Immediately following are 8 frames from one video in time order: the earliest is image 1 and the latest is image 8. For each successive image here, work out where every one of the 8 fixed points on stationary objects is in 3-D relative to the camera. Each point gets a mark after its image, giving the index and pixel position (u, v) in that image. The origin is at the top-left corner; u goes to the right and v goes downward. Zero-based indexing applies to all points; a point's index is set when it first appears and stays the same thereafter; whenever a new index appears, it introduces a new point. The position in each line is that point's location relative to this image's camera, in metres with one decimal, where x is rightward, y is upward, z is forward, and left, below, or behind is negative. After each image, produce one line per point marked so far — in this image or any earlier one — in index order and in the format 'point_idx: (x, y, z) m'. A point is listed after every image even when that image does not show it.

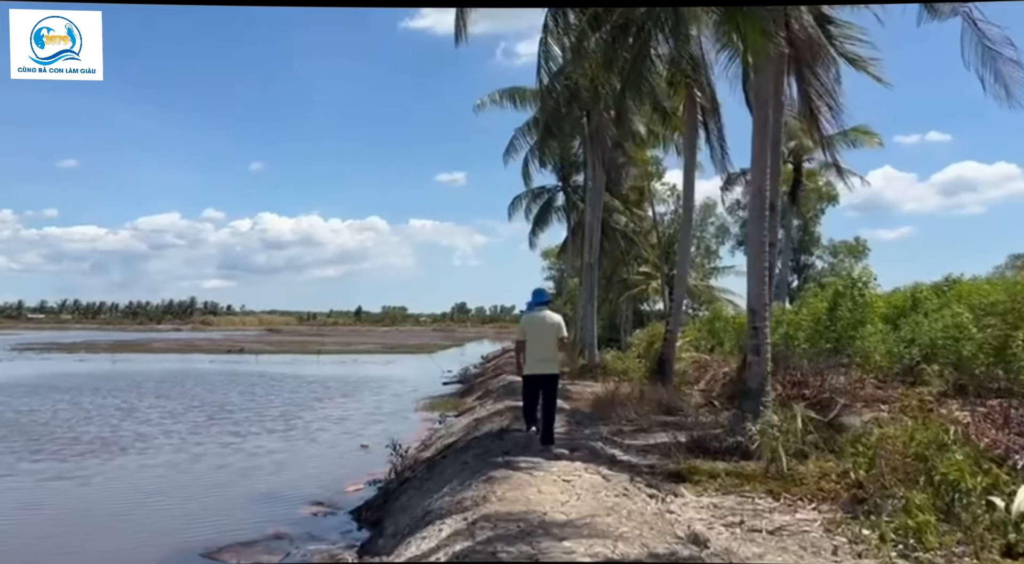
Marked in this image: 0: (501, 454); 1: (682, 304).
0: (-0.1, -1.8, +7.9) m
1: (+4.2, -0.6, +18.4) m
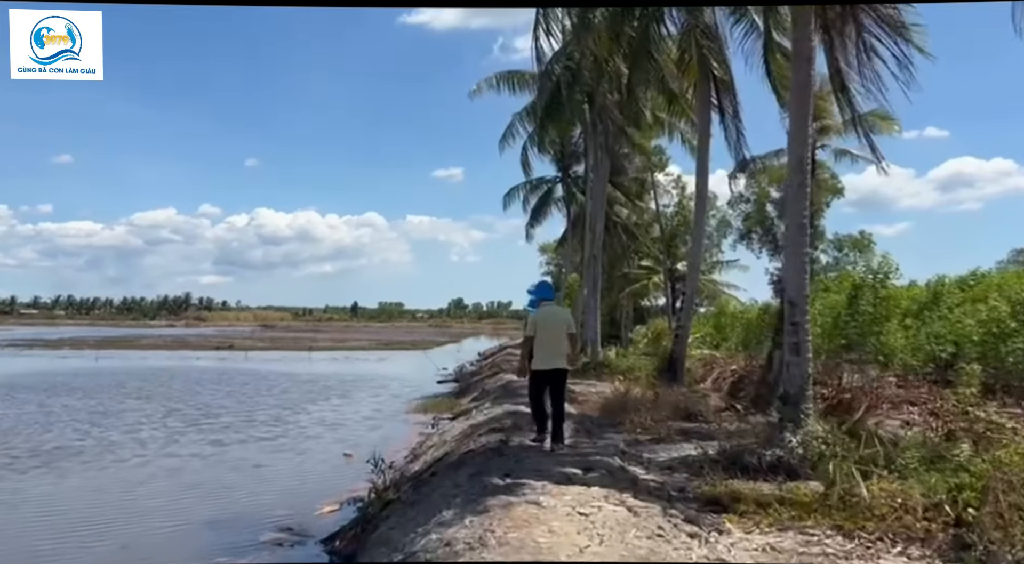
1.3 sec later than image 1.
0: (-0.1, -1.7, +6.5) m
1: (+4.2, -0.4, +17.1) m
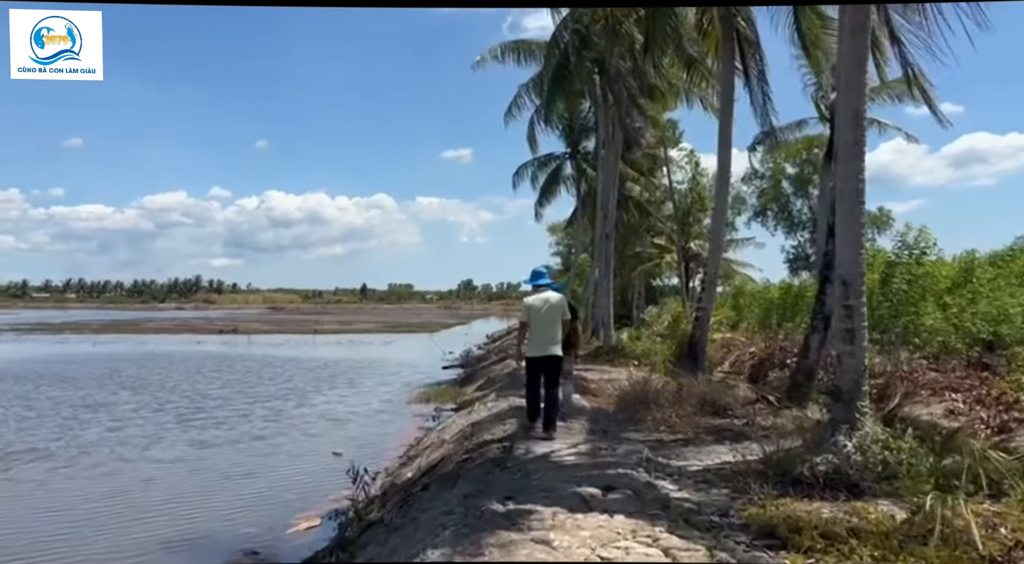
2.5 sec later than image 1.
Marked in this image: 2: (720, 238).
0: (-0.1, -1.5, +5.3) m
1: (+4.4, +0.1, +15.8) m
2: (+4.4, +0.9, +15.7) m
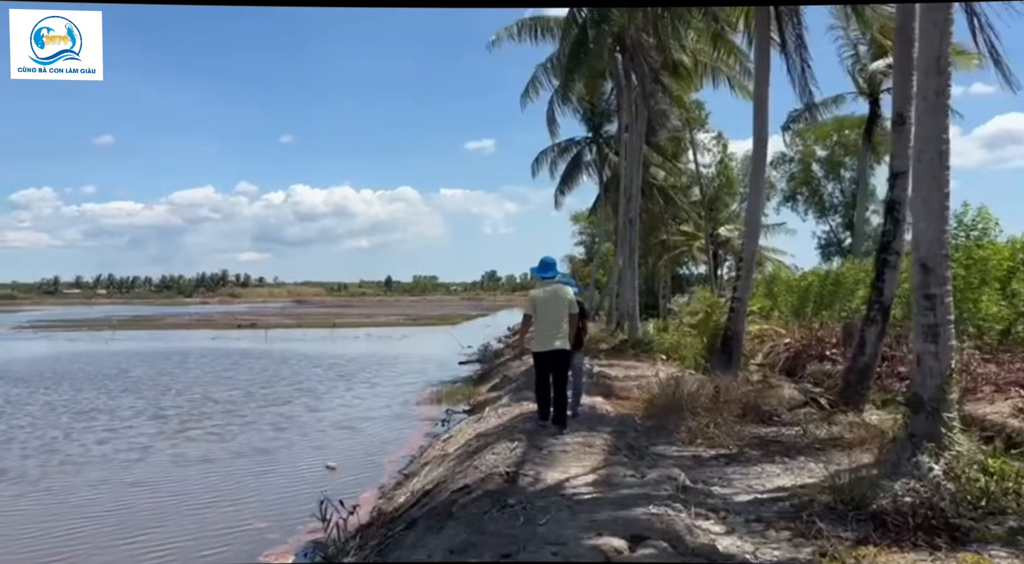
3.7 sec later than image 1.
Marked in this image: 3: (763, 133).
0: (-0.1, -1.5, +4.1) m
1: (+4.7, +0.3, +14.4) m
2: (+4.7, +1.2, +14.3) m
3: (+4.9, +2.9, +14.4) m
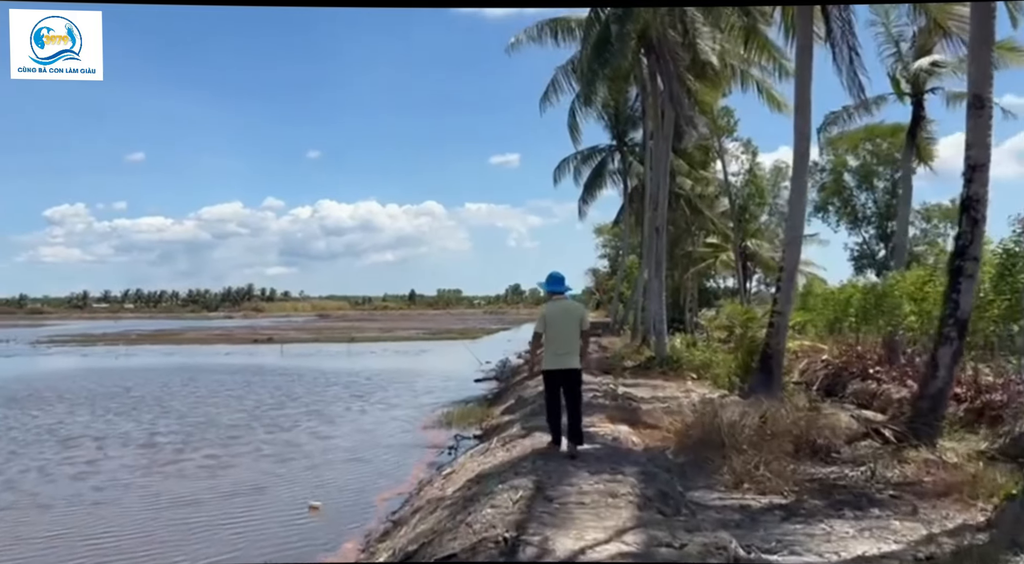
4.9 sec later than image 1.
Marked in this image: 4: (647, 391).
0: (-0.1, -1.5, +2.8) m
1: (+4.9, +0.1, +13.0) m
2: (+5.0, +1.0, +12.9) m
3: (+5.1, +2.7, +13.0) m
4: (+2.7, -2.2, +15.0) m
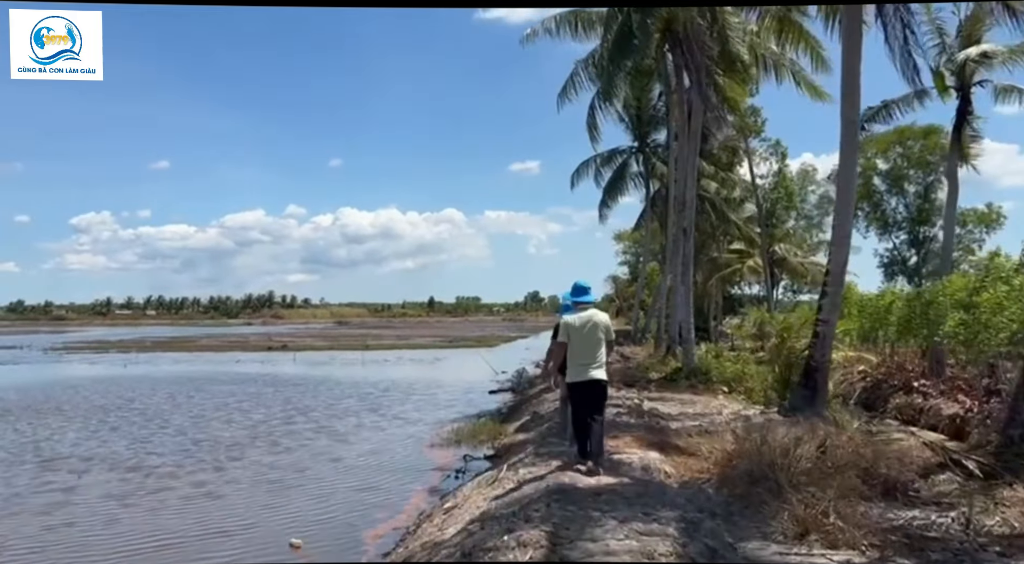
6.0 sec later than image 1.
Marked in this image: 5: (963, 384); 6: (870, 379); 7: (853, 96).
0: (-0.2, -1.5, +1.6) m
1: (+5.2, 0.0, +11.6) m
2: (+5.2, +0.9, +11.6) m
3: (+5.4, +2.6, +11.7) m
4: (+3.0, -2.3, +13.7) m
5: (+10.4, -2.3, +17.2) m
6: (+9.3, -2.5, +19.3) m
7: (+5.4, +2.9, +11.8) m
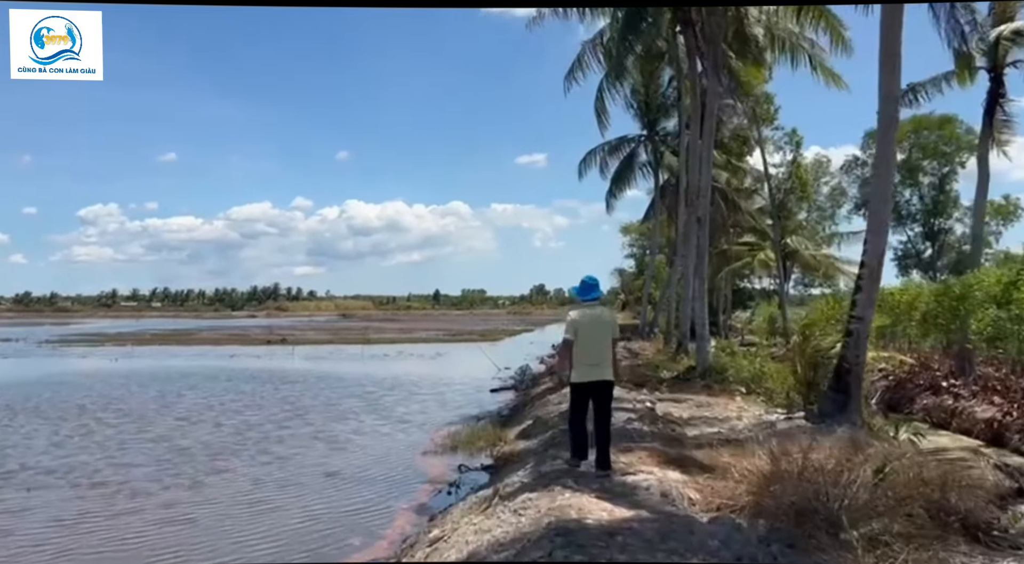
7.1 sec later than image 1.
0: (-0.2, -1.5, +0.5) m
1: (+5.2, +0.1, +10.5) m
2: (+5.2, +1.0, +10.4) m
3: (+5.4, +2.7, +10.5) m
4: (+3.0, -2.2, +12.6) m
5: (+10.4, -2.2, +16.0) m
6: (+9.3, -2.3, +18.1) m
7: (+5.4, +3.0, +10.6) m
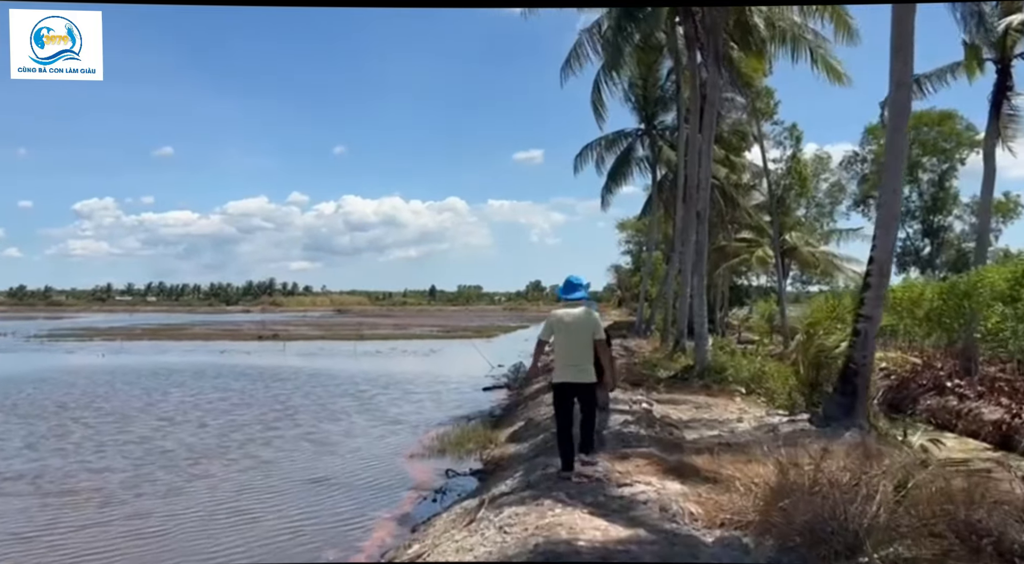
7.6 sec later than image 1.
0: (-0.3, -1.5, 0.0) m
1: (+5.1, +0.2, +10.0) m
2: (+5.1, +1.0, +9.9) m
3: (+5.3, +2.7, +10.0) m
4: (+2.9, -2.1, +12.1) m
5: (+10.3, -2.1, +15.5) m
6: (+9.2, -2.3, +17.6) m
7: (+5.3, +3.1, +10.1) m
